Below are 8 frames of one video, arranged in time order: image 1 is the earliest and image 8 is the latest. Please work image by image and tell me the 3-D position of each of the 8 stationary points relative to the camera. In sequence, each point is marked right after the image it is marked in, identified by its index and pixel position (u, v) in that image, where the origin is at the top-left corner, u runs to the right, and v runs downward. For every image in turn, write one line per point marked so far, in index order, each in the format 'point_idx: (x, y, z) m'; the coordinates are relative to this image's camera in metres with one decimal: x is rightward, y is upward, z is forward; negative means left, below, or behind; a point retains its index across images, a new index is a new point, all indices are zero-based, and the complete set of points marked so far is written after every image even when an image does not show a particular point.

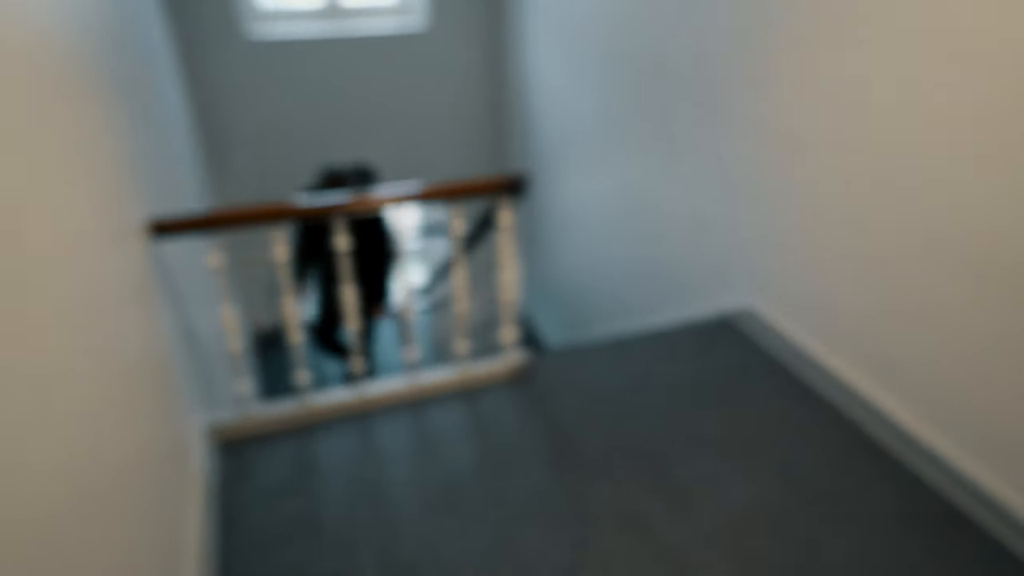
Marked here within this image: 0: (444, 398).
0: (-0.2, -0.3, +1.8) m
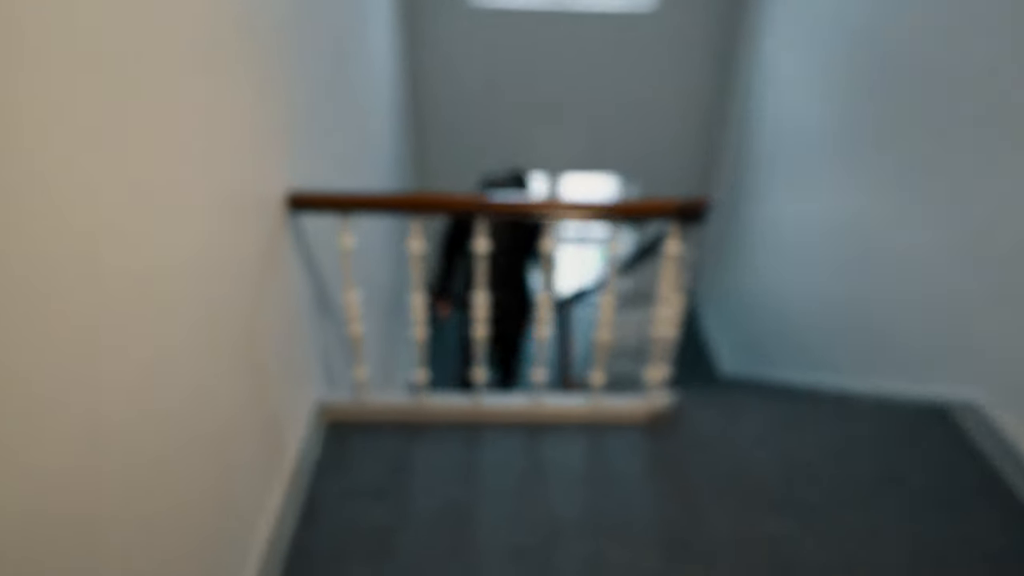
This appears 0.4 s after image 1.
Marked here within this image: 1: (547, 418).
0: (+0.1, -0.4, +1.6) m
1: (+0.1, -0.3, +1.6) m
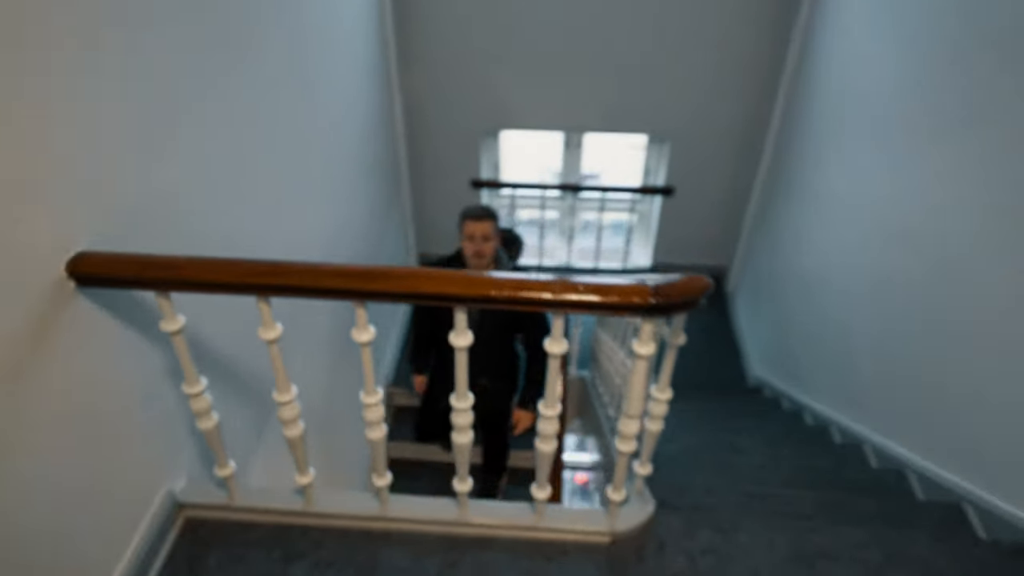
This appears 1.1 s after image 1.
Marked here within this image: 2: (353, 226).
0: (0.0, -0.5, +1.2) m
1: (-0.1, -0.5, +1.2) m
2: (-0.7, +0.3, +2.7) m
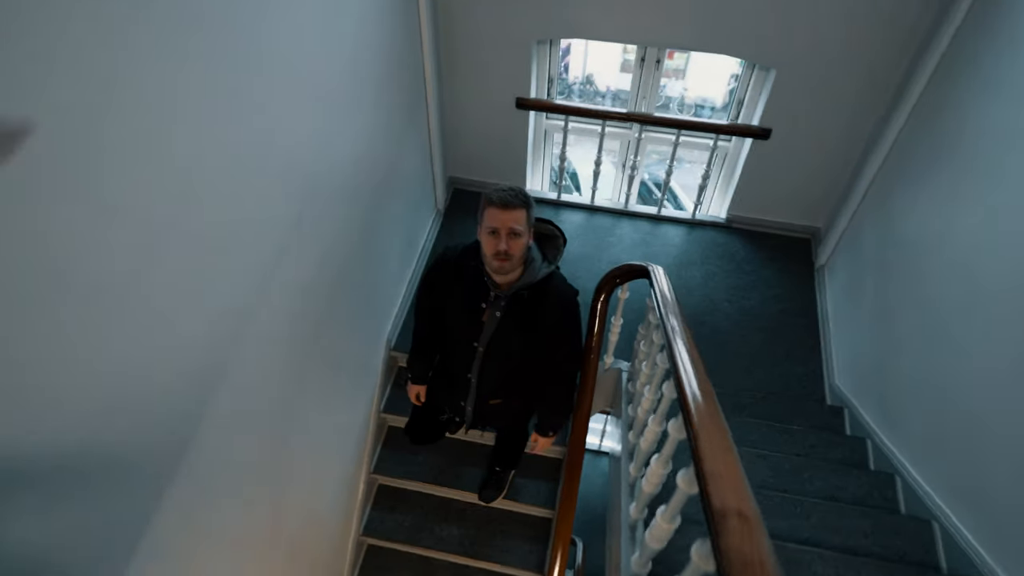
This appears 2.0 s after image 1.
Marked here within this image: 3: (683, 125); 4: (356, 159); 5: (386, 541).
0: (-0.1, -0.7, +0.8) m
1: (-0.2, -0.7, +0.8) m
2: (-0.5, +0.4, +2.1) m
3: (+0.9, +0.8, +3.2) m
4: (-0.5, +0.4, +2.1) m
5: (-0.5, -1.1, +2.6) m
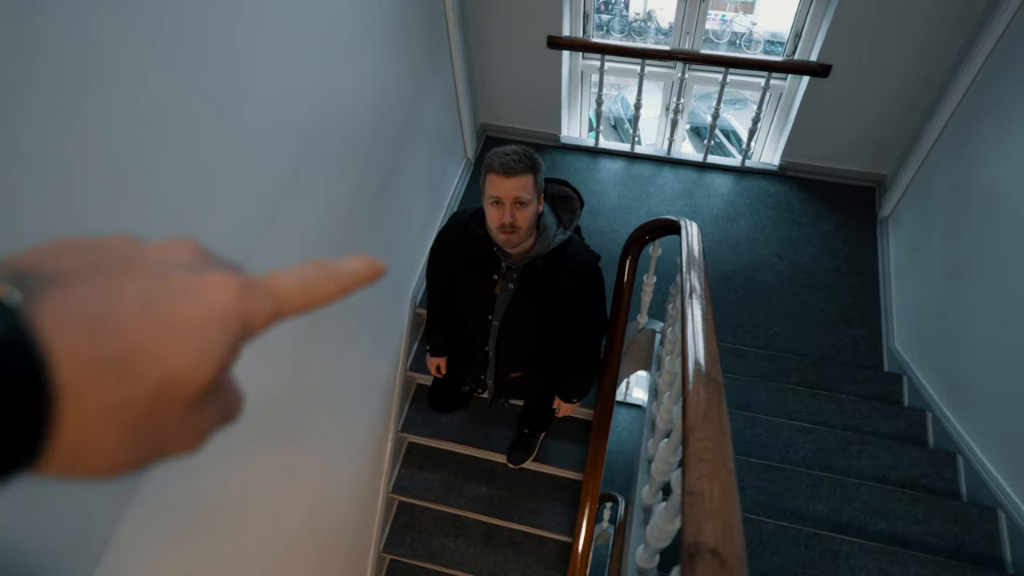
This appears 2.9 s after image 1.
0: (-0.2, -0.7, +0.7) m
1: (-0.2, -0.7, +0.7) m
2: (-0.5, +0.5, +1.9) m
3: (+1.0, +1.0, +2.9) m
4: (-0.5, +0.6, +2.0) m
5: (-0.4, -0.9, +2.6) m
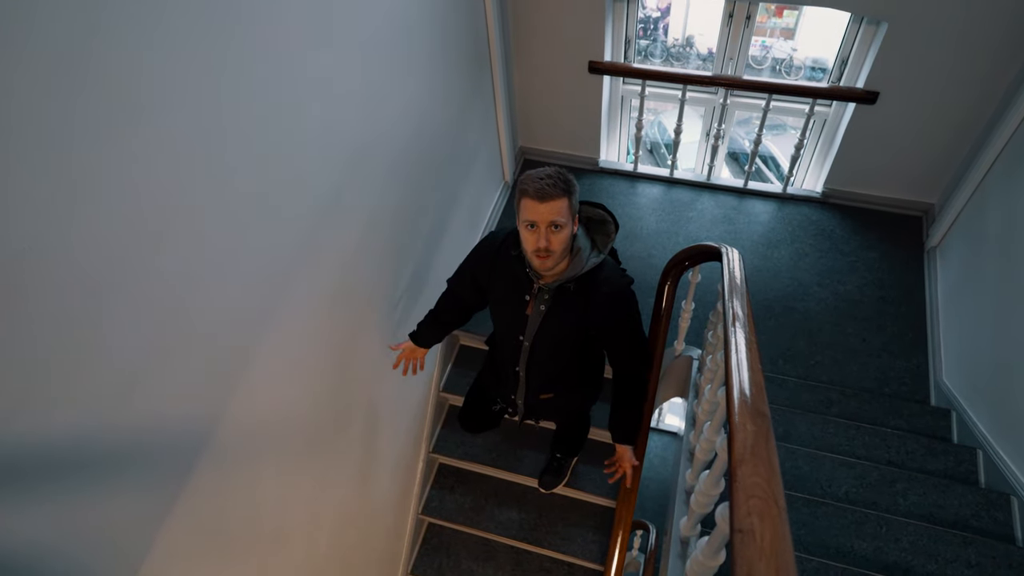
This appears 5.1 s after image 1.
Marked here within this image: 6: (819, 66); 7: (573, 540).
0: (-0.2, -0.7, +0.7) m
1: (-0.2, -0.7, +0.7) m
2: (-0.4, +0.5, +2.0) m
3: (+1.2, +0.9, +2.8) m
4: (-0.3, +0.5, +2.0) m
5: (-0.3, -1.0, +2.6) m
6: (+1.6, +1.2, +3.3) m
7: (+0.2, -1.0, +2.4) m
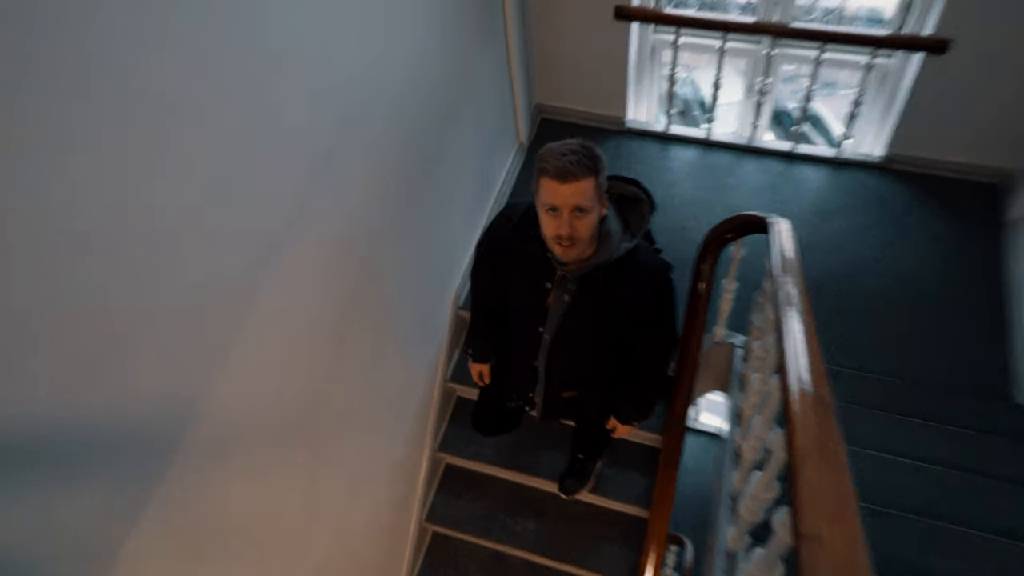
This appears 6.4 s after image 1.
0: (-0.2, -0.7, +0.4) m
1: (-0.2, -0.6, +0.4) m
2: (-0.3, +0.5, +1.7) m
3: (+1.3, +1.0, +2.5) m
4: (-0.3, +0.6, +1.7) m
5: (-0.2, -0.9, +2.3) m
6: (+1.7, +1.3, +2.9) m
7: (+0.3, -0.9, +2.1) m
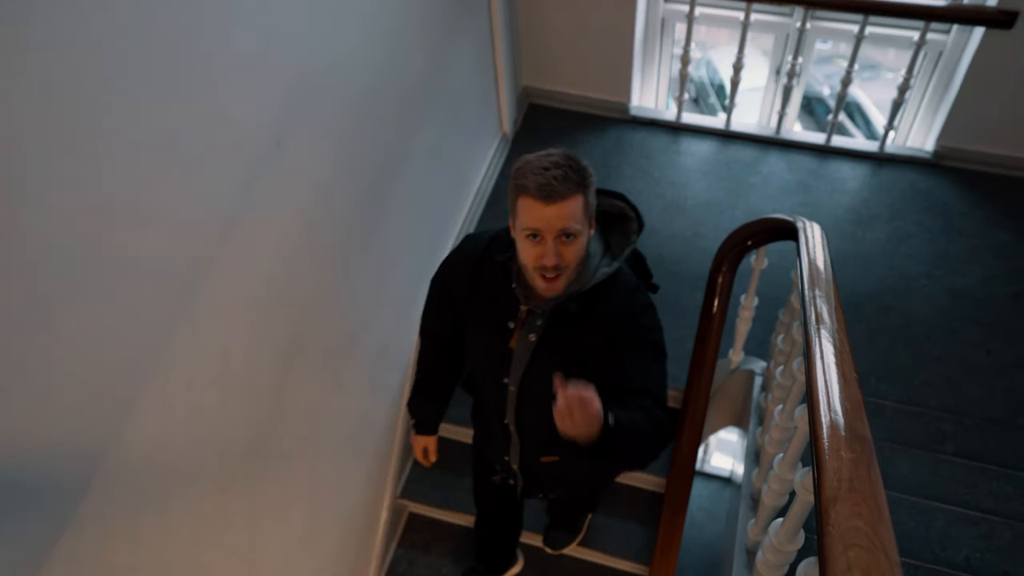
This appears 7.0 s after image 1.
0: (-0.3, -0.8, +0.1) m
1: (-0.3, -0.7, +0.1) m
2: (-0.4, +0.5, +1.3) m
3: (+1.2, +0.9, +2.1) m
4: (-0.4, +0.5, +1.4) m
5: (-0.3, -0.9, +1.9) m
6: (+1.7, +1.2, +2.5) m
7: (+0.2, -1.0, +1.8) m
